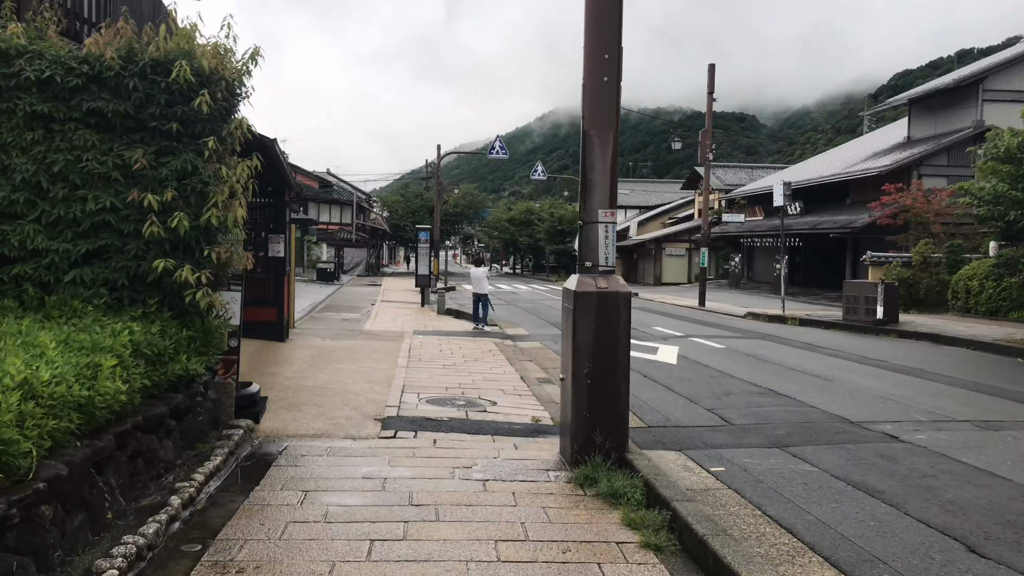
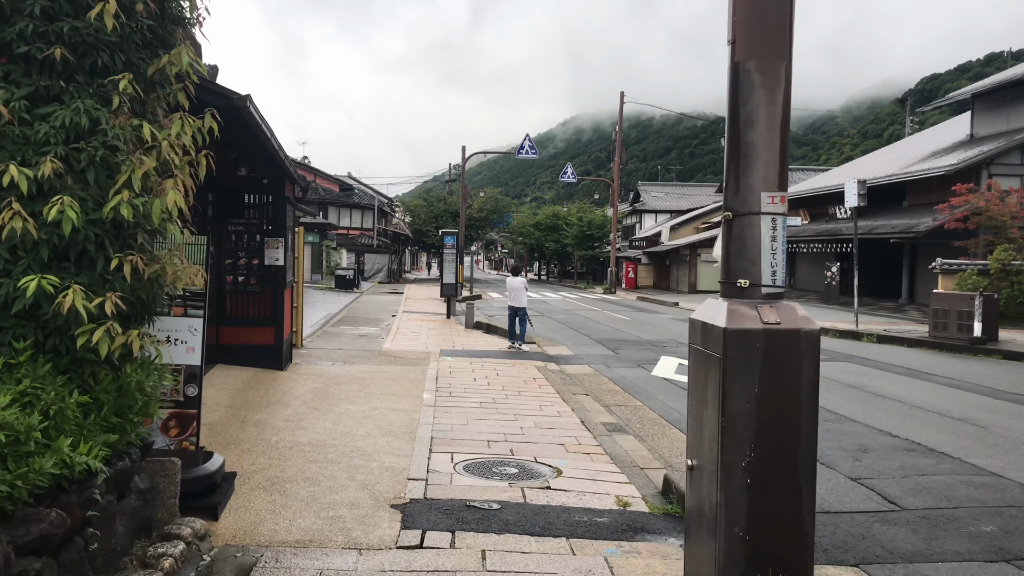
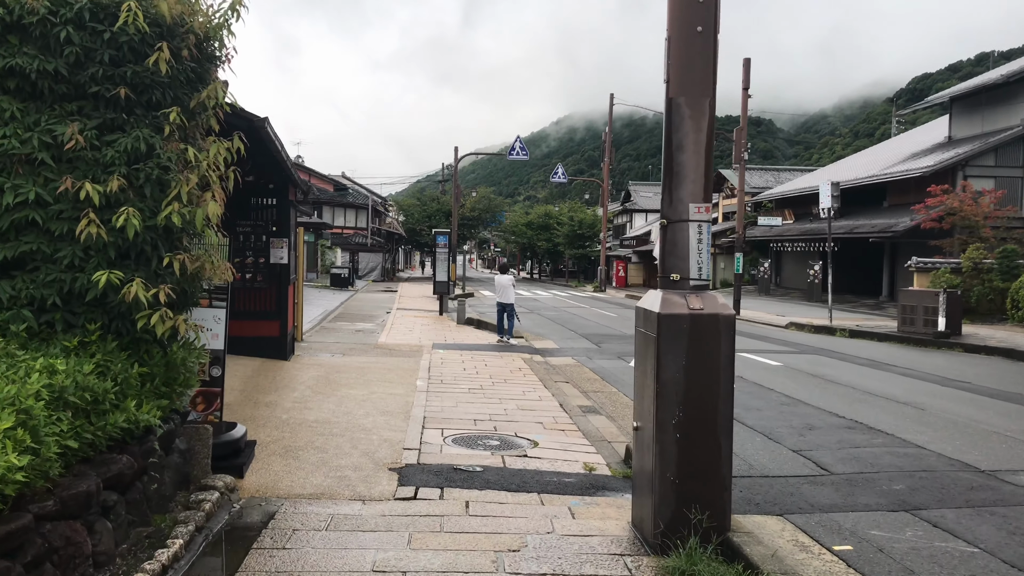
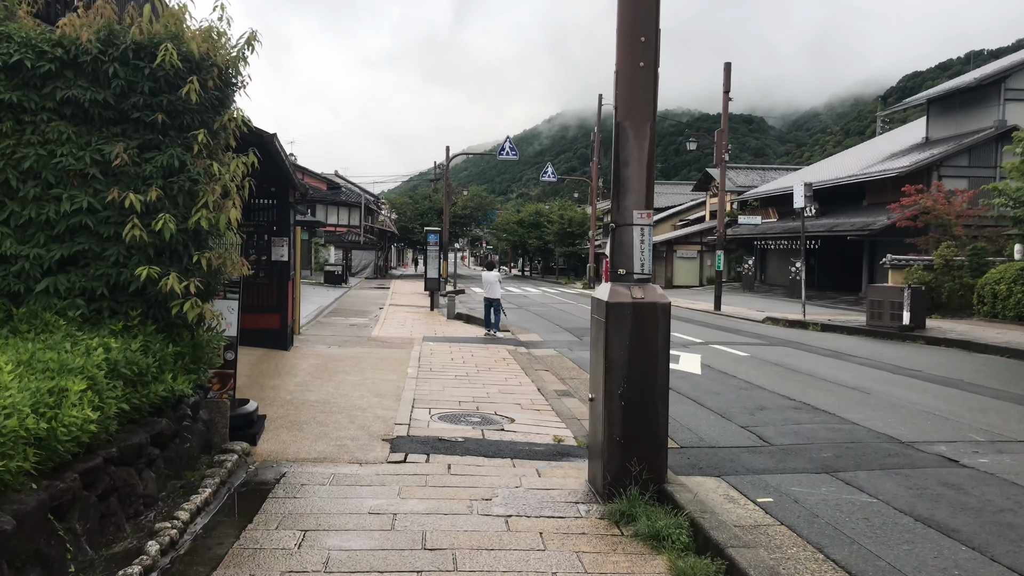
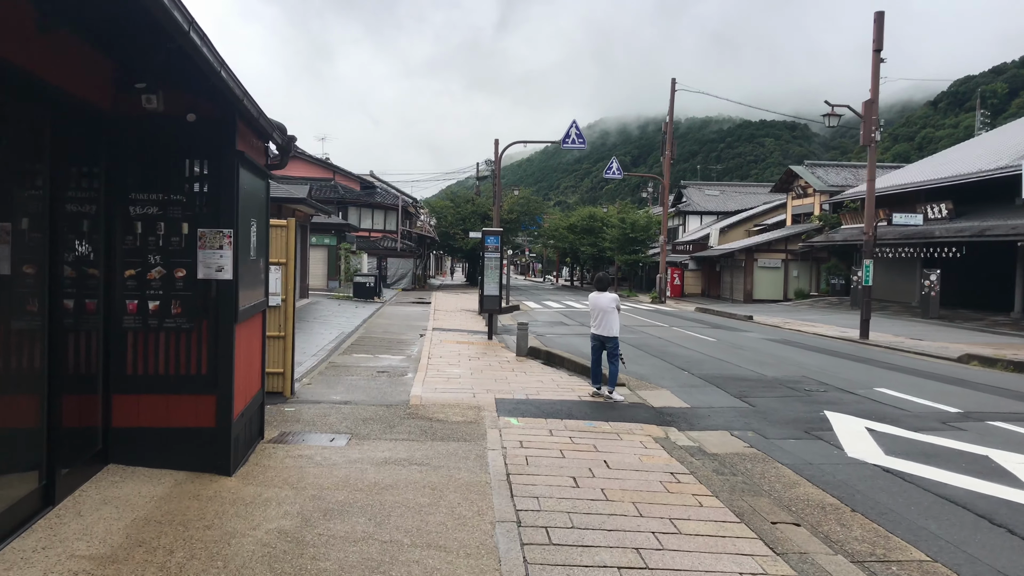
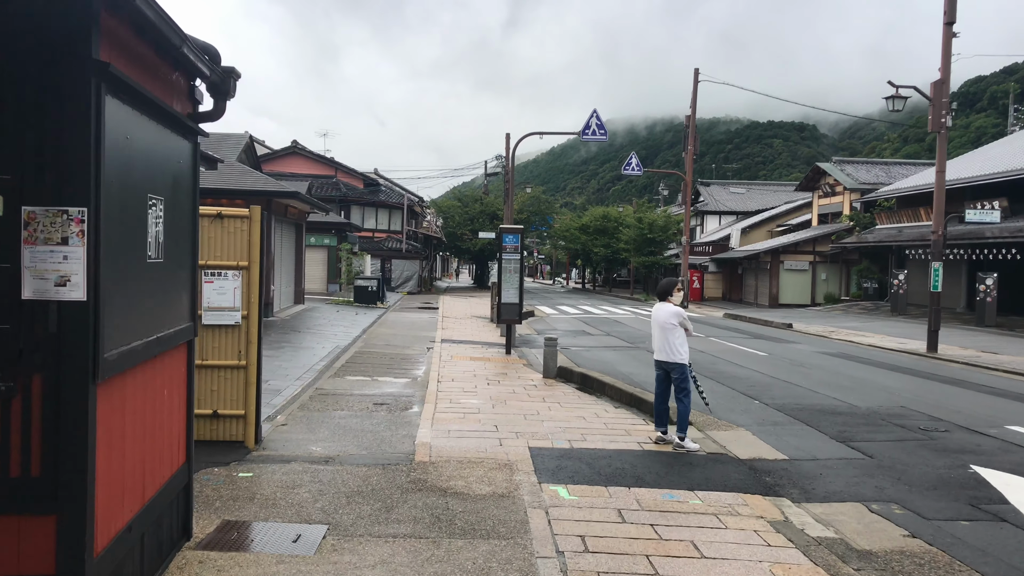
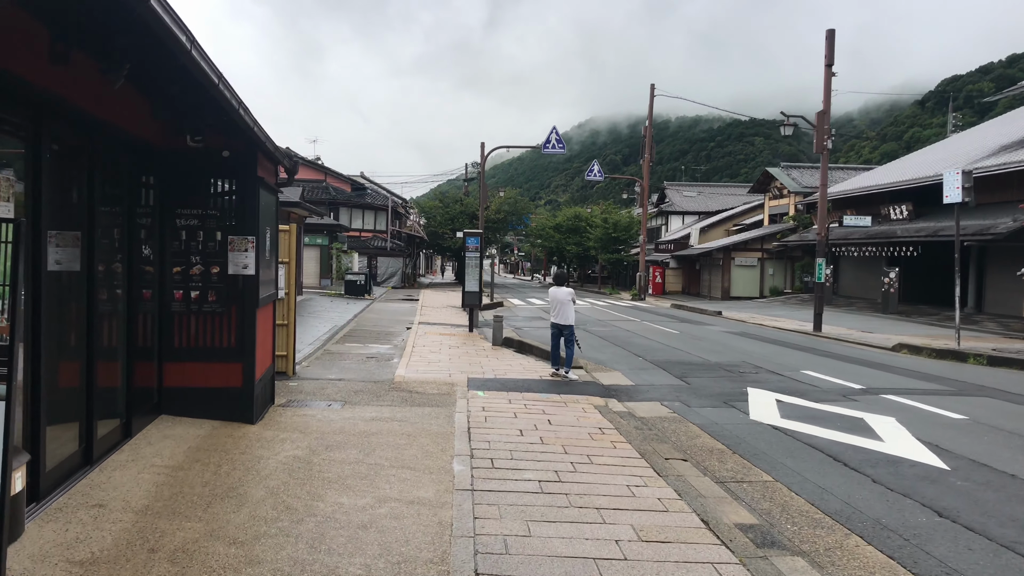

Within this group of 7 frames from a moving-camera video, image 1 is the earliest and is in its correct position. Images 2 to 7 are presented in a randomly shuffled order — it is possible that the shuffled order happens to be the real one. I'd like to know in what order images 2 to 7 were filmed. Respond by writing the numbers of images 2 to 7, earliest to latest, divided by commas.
4, 3, 2, 7, 5, 6
